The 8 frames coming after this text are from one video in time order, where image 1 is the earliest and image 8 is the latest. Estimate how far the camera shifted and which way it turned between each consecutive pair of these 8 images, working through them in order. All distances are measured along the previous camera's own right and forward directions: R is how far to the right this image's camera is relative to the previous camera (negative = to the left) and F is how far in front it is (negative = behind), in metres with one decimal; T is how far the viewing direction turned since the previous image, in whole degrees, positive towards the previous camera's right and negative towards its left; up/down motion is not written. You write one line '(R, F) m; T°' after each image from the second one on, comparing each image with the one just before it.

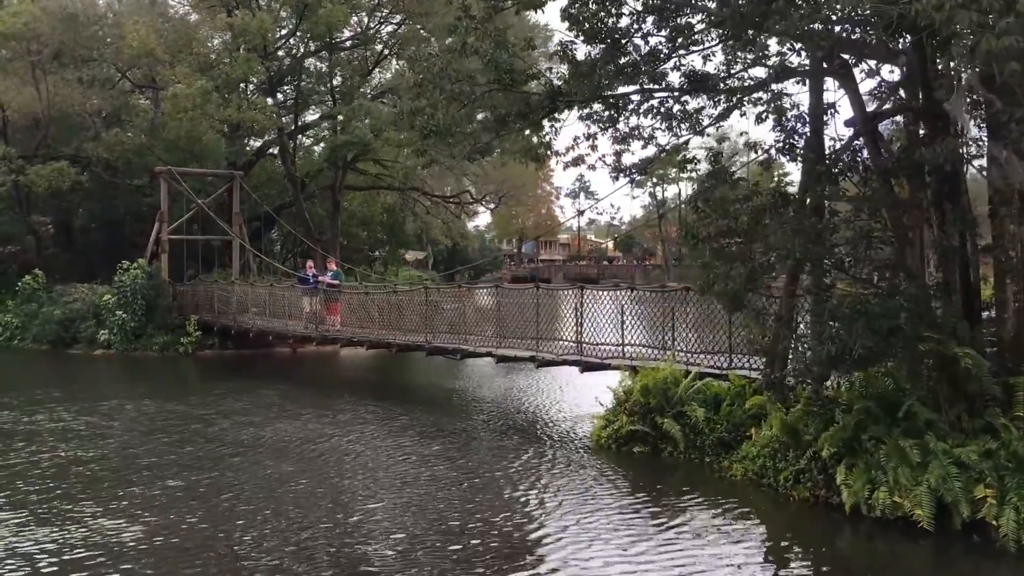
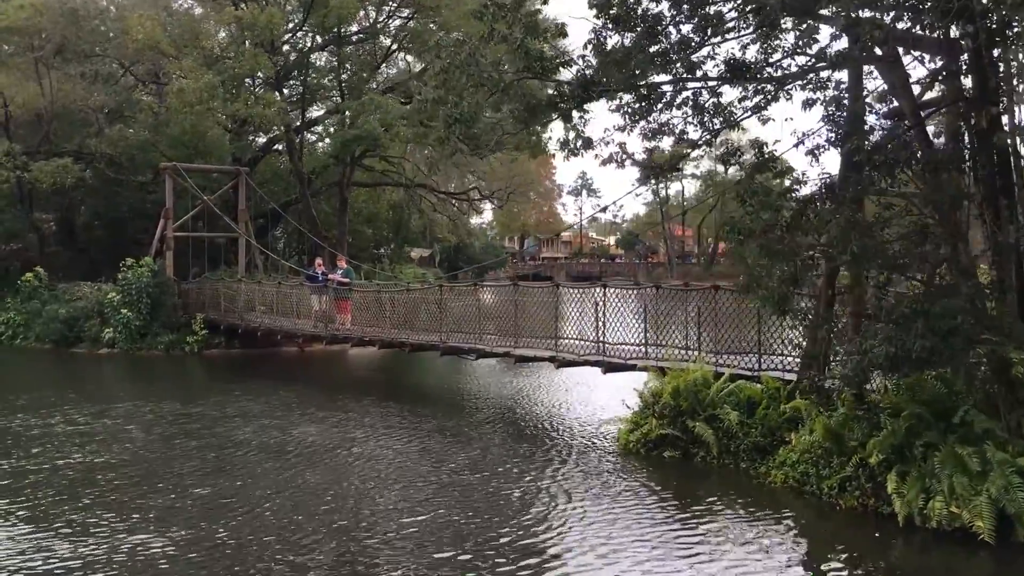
(-0.2, +0.3) m; 0°
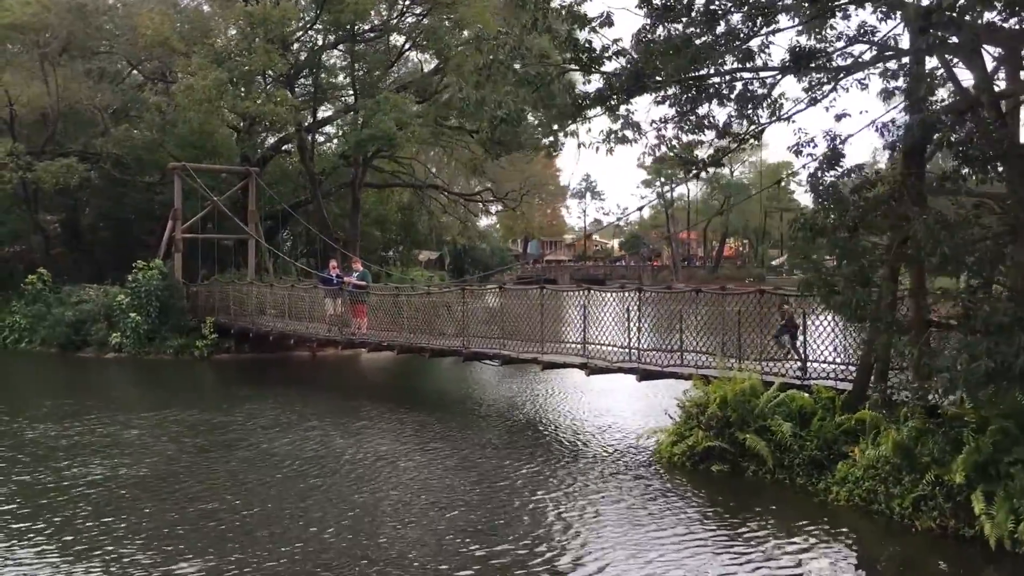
(-0.3, +0.4) m; 0°
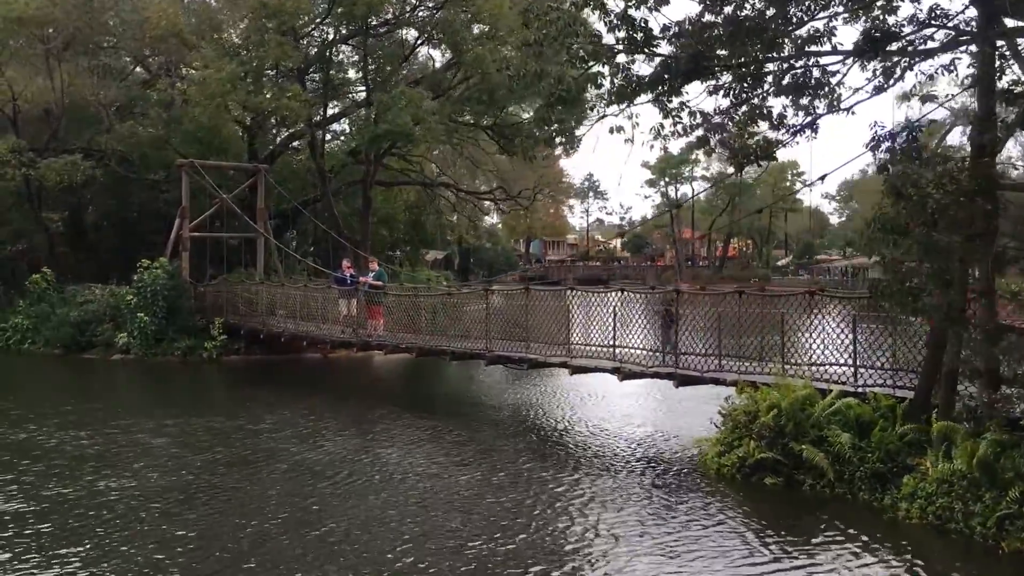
(-0.3, +0.5) m; 0°
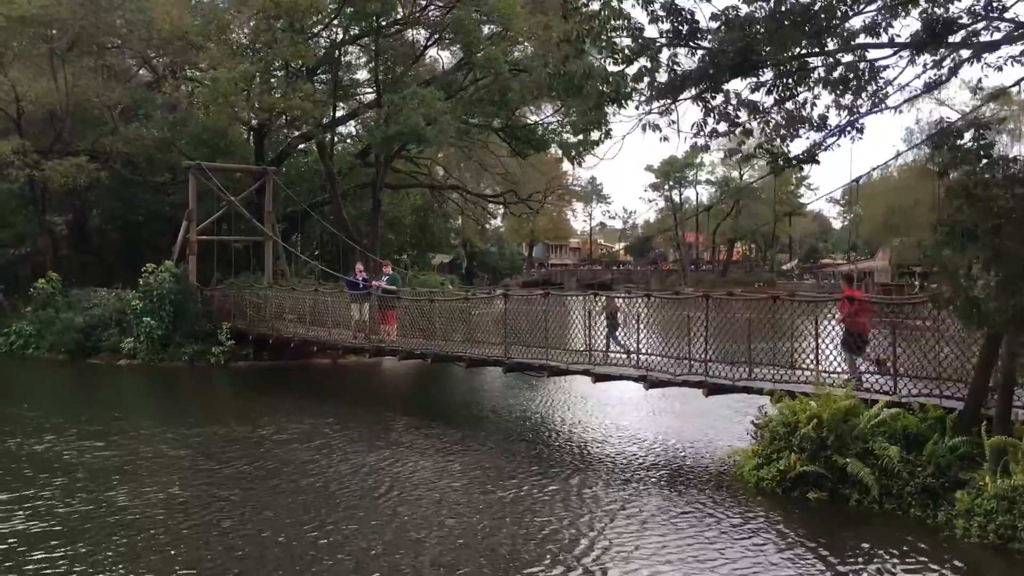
(-0.2, +0.3) m; 0°
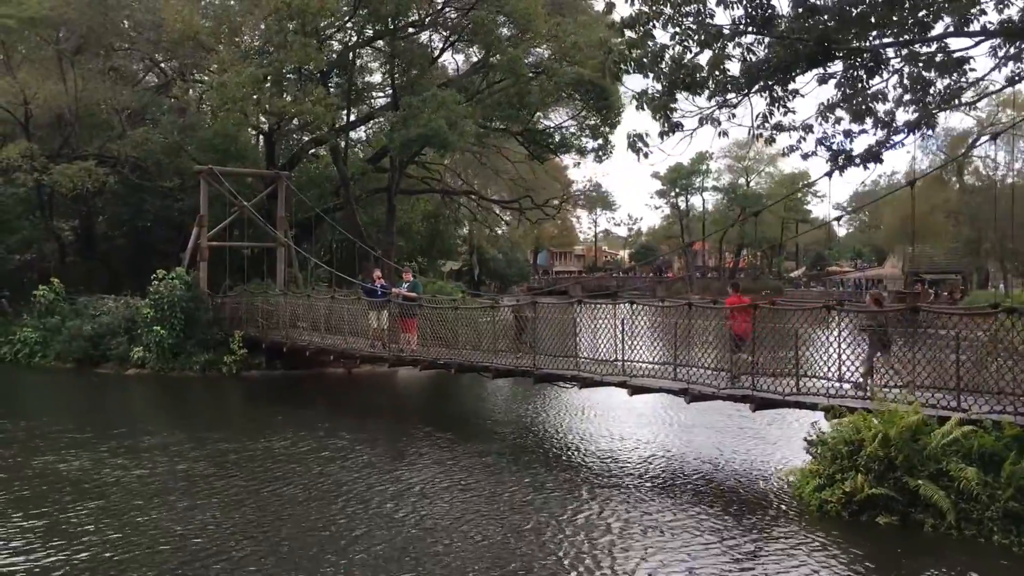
(-0.3, +0.4) m; 0°
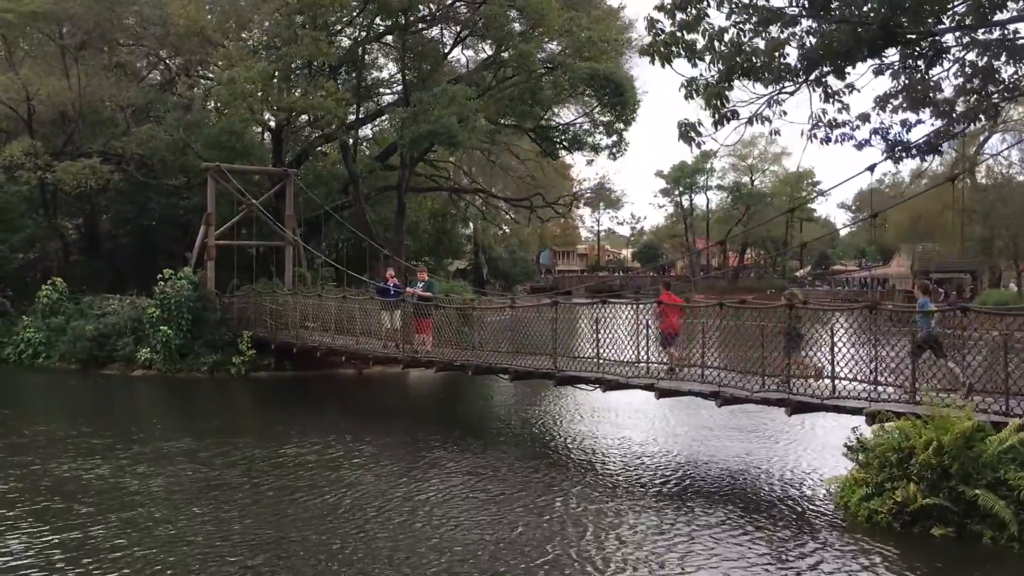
(-0.2, +0.3) m; 0°
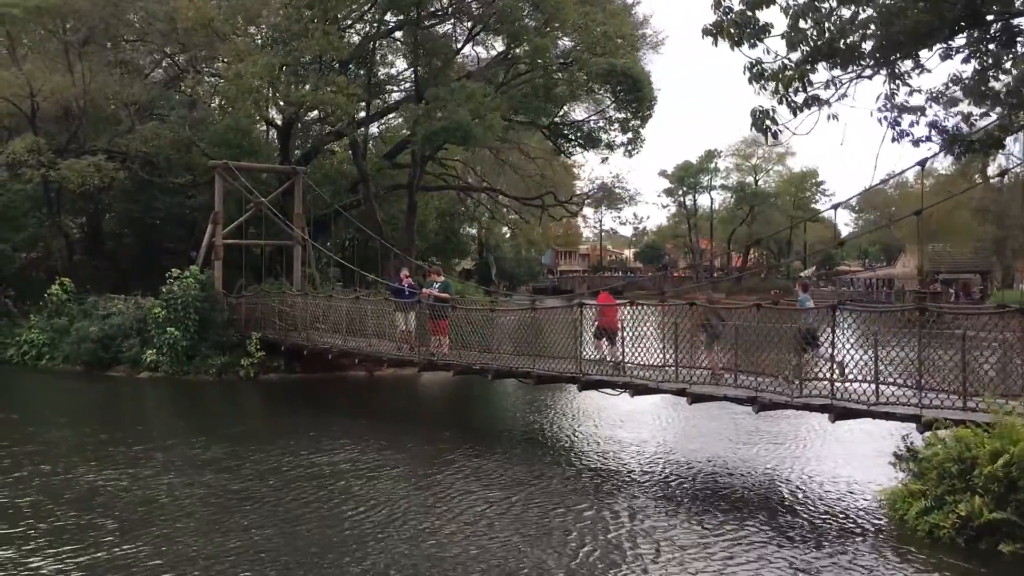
(-0.2, +0.4) m; 0°
